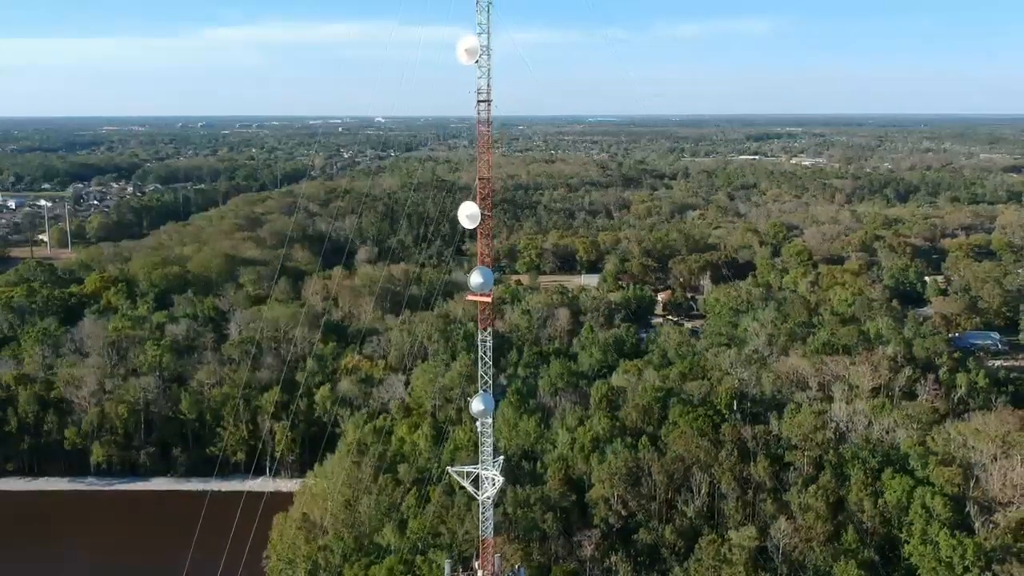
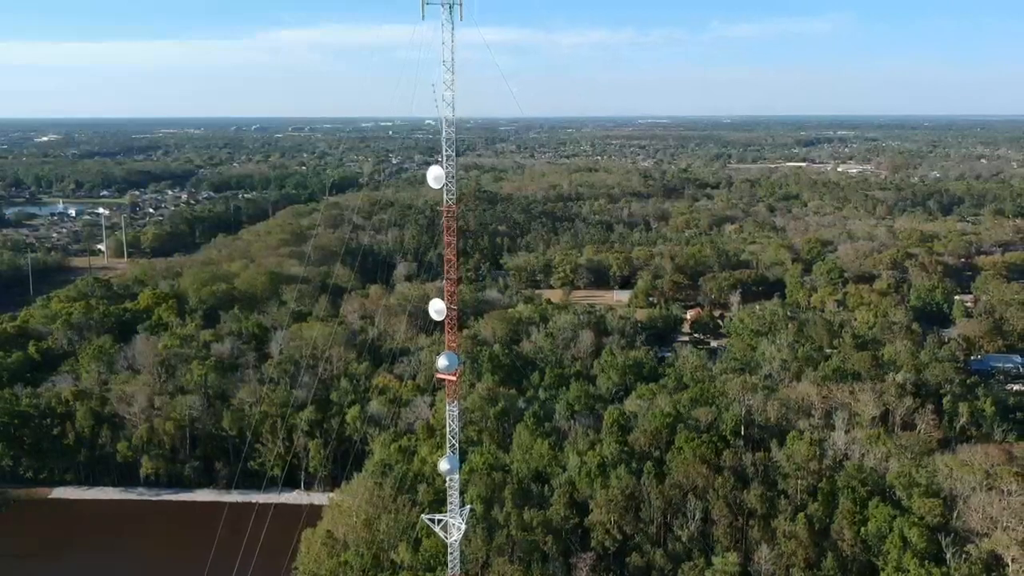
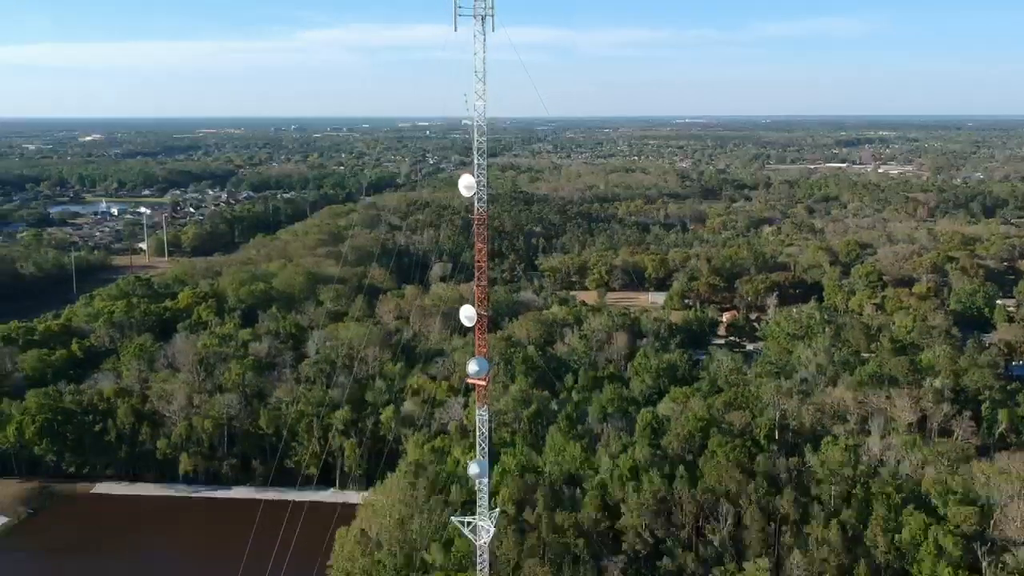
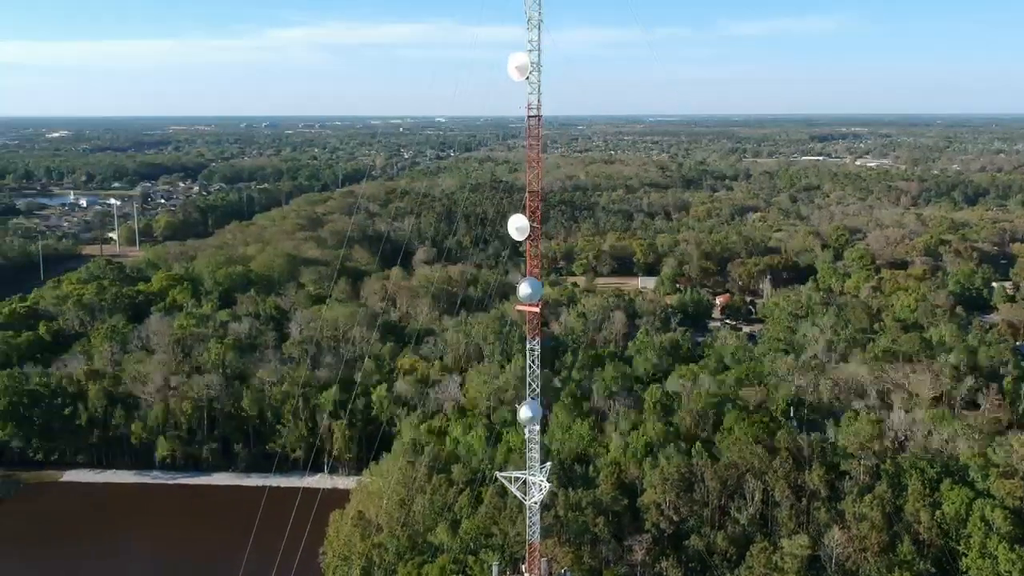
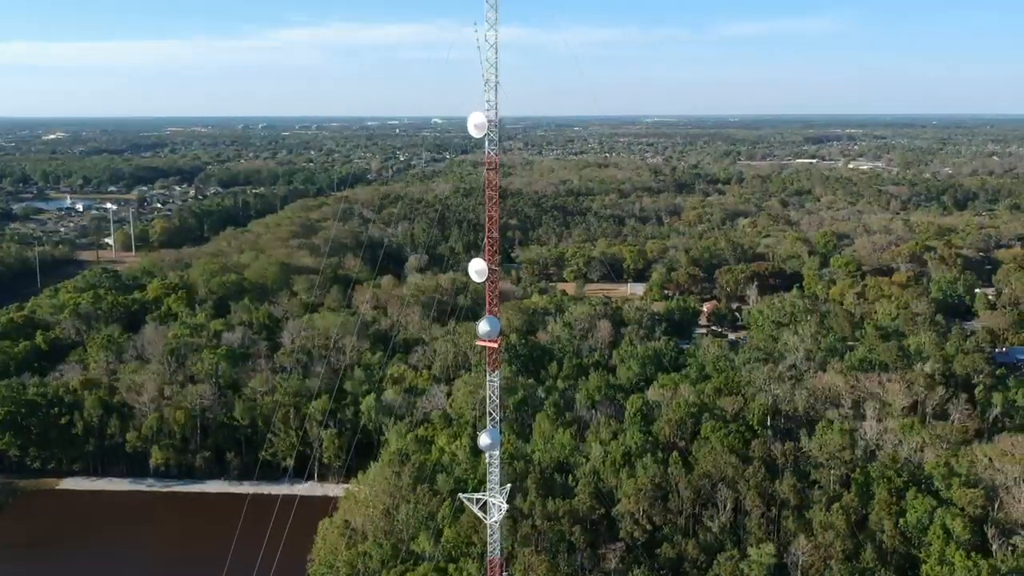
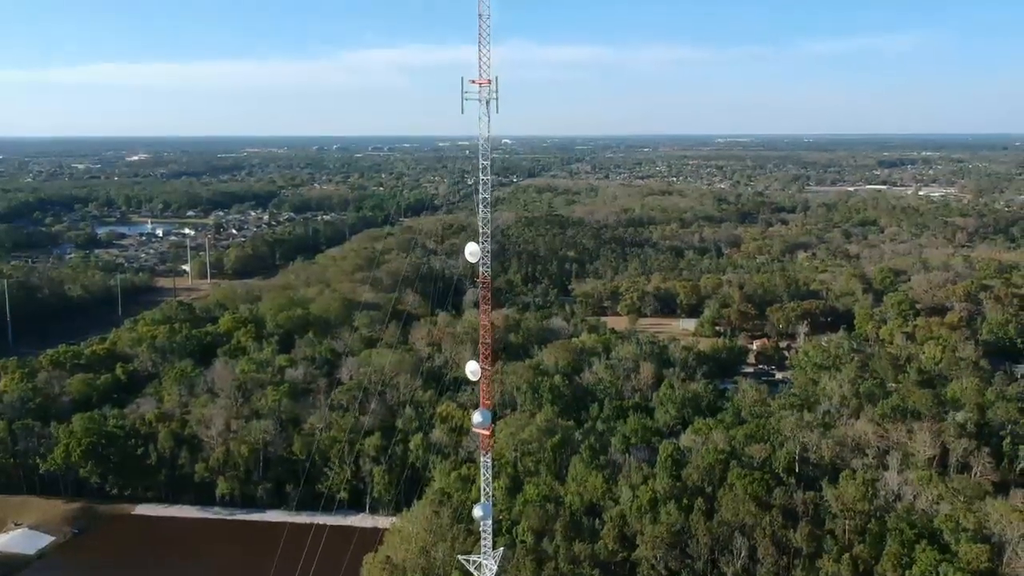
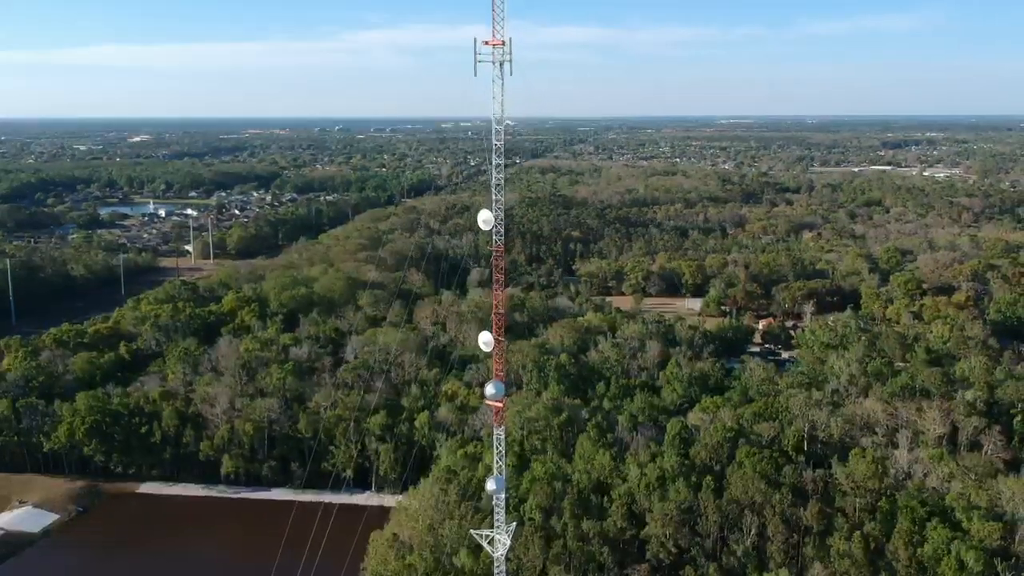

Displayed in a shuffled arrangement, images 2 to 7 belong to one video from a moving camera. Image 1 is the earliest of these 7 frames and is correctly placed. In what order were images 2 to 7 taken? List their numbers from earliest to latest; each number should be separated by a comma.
4, 5, 2, 3, 7, 6
